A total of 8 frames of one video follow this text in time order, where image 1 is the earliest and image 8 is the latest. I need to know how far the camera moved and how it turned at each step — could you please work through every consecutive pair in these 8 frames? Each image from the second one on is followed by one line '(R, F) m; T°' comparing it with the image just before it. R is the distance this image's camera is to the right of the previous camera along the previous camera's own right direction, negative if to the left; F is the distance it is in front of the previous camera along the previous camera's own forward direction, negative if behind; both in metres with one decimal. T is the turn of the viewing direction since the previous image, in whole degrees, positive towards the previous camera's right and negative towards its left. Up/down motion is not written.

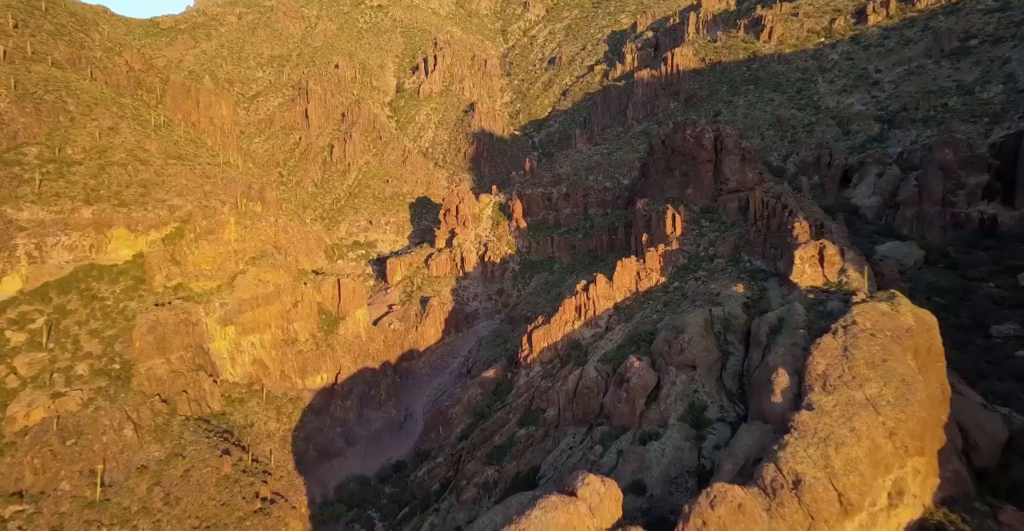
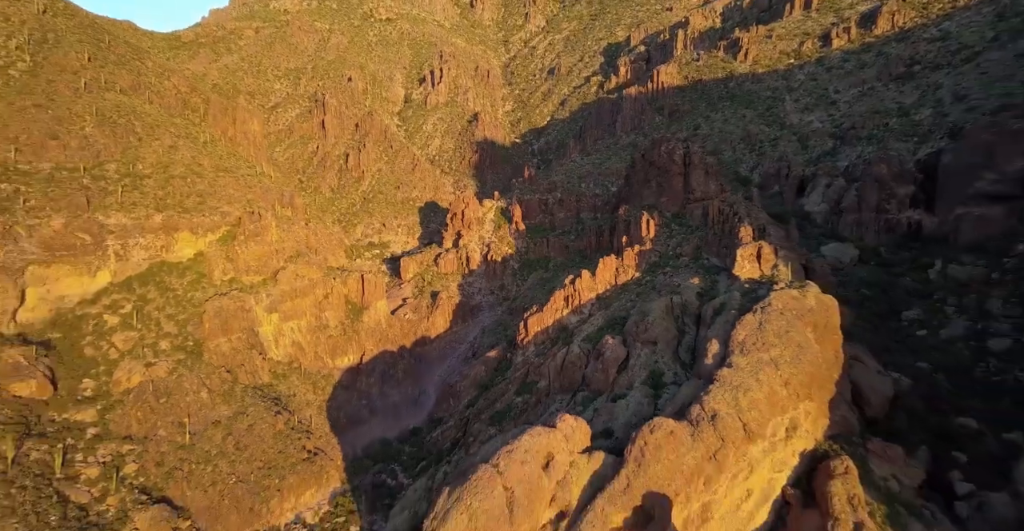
(+0.1, -3.6) m; 0°
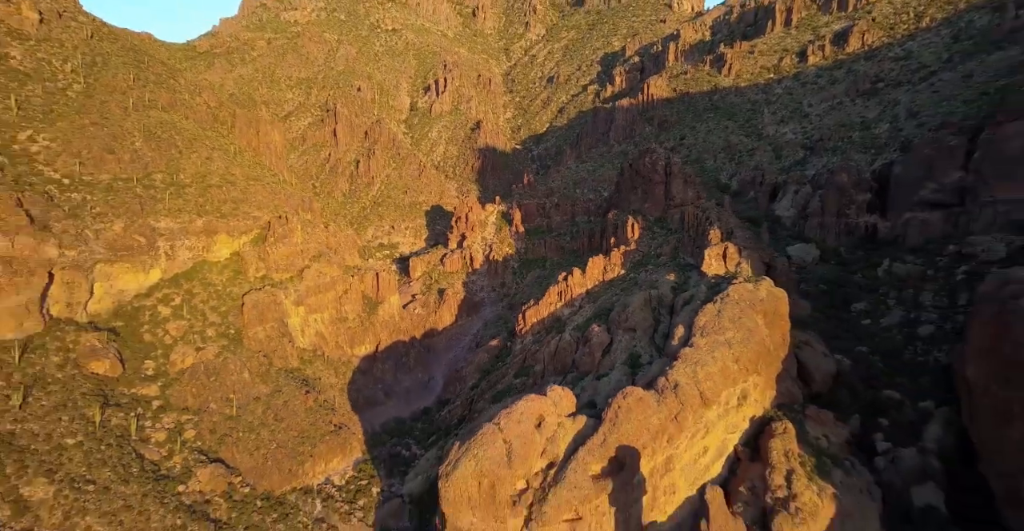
(+0.1, -2.8) m; 0°
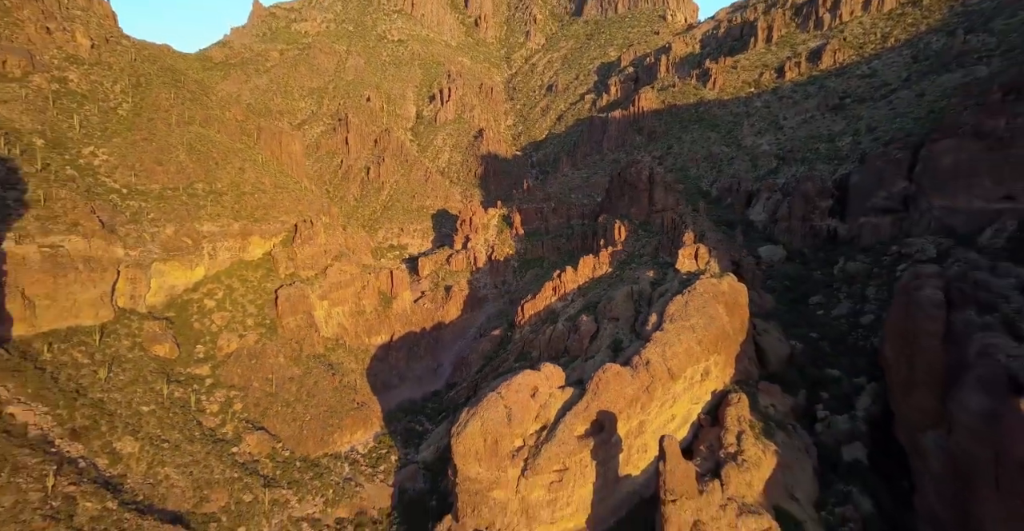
(0.0, -3.1) m; 0°
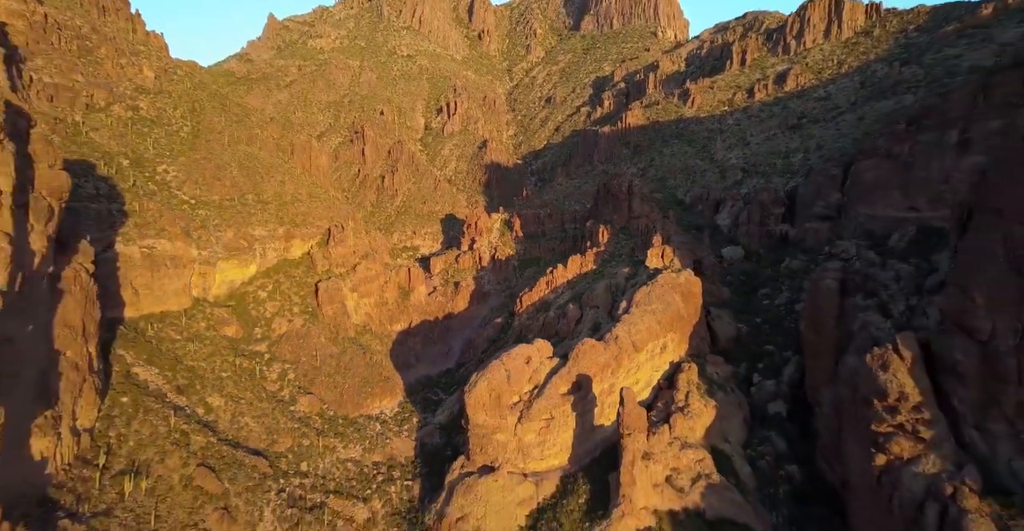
(+0.1, -5.2) m; 0°
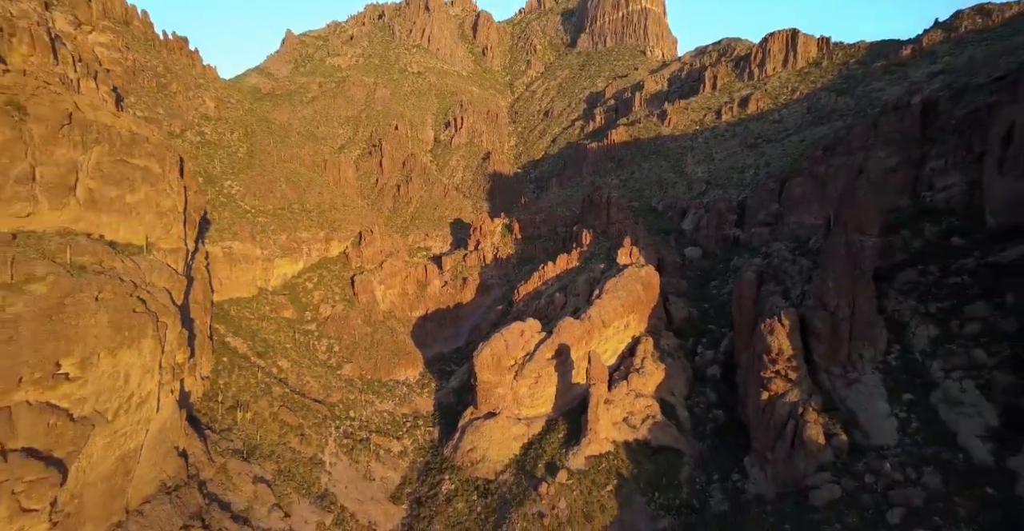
(+0.2, -7.0) m; 0°
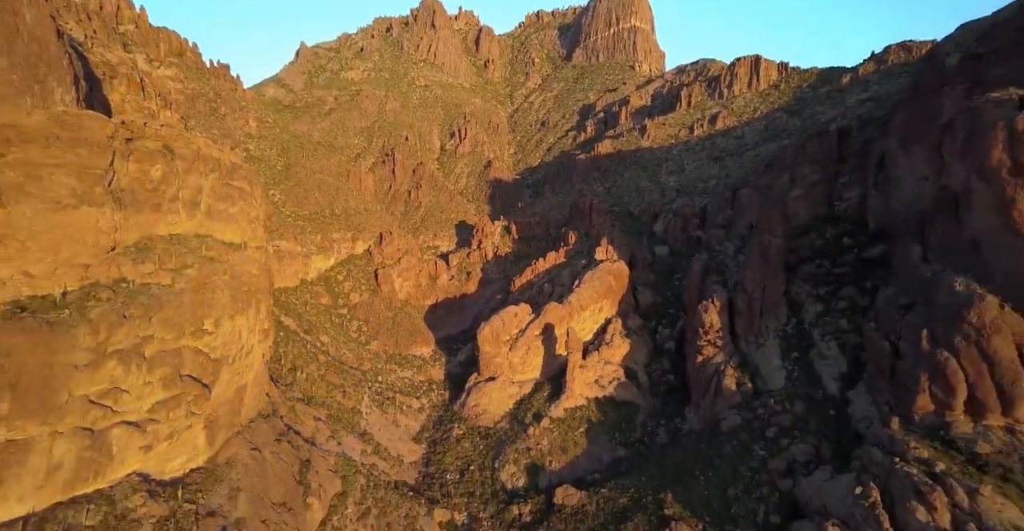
(+0.3, -7.2) m; 0°
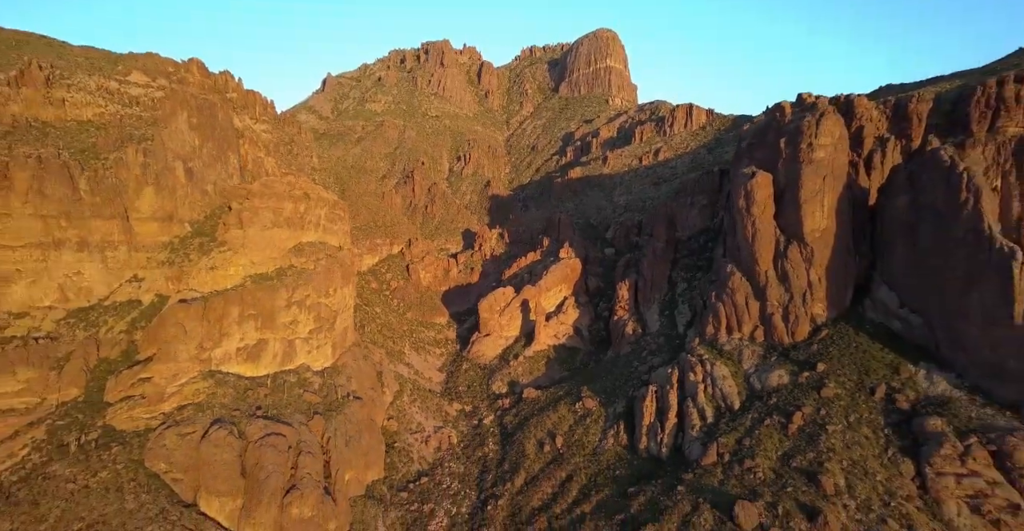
(+1.1, -17.9) m; 0°
